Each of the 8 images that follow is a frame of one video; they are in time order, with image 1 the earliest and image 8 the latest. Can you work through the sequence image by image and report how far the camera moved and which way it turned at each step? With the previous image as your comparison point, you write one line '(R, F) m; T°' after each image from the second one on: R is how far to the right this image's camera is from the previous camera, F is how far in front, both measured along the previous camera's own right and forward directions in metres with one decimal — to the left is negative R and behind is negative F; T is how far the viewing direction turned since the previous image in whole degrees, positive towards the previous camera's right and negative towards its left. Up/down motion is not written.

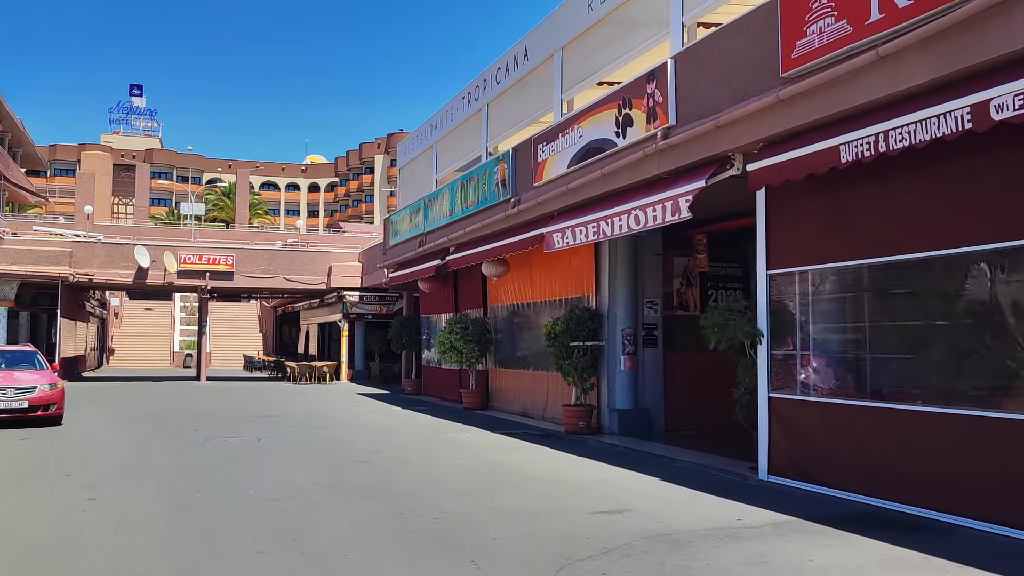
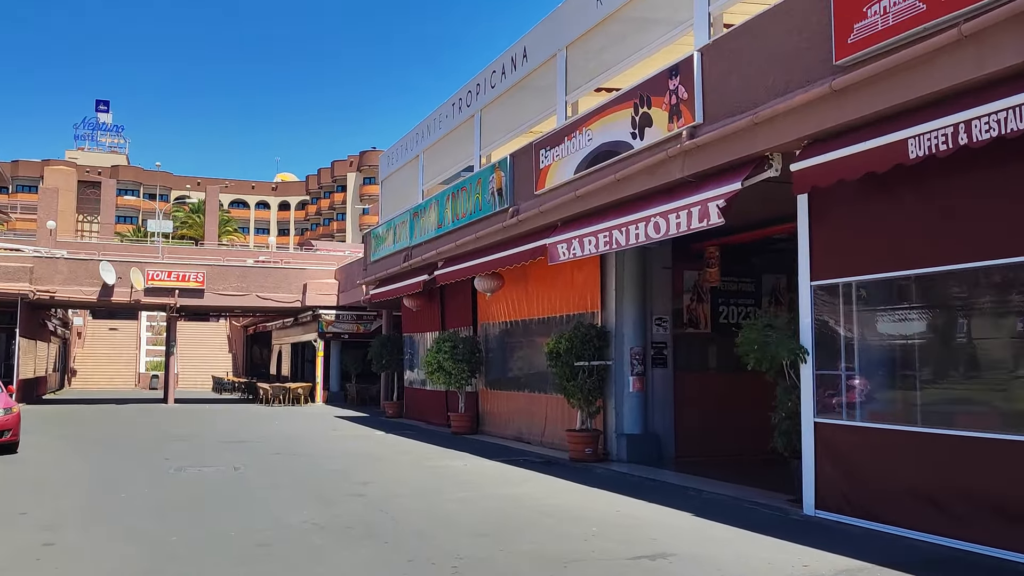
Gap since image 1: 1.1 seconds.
(-0.4, +1.0) m; +2°
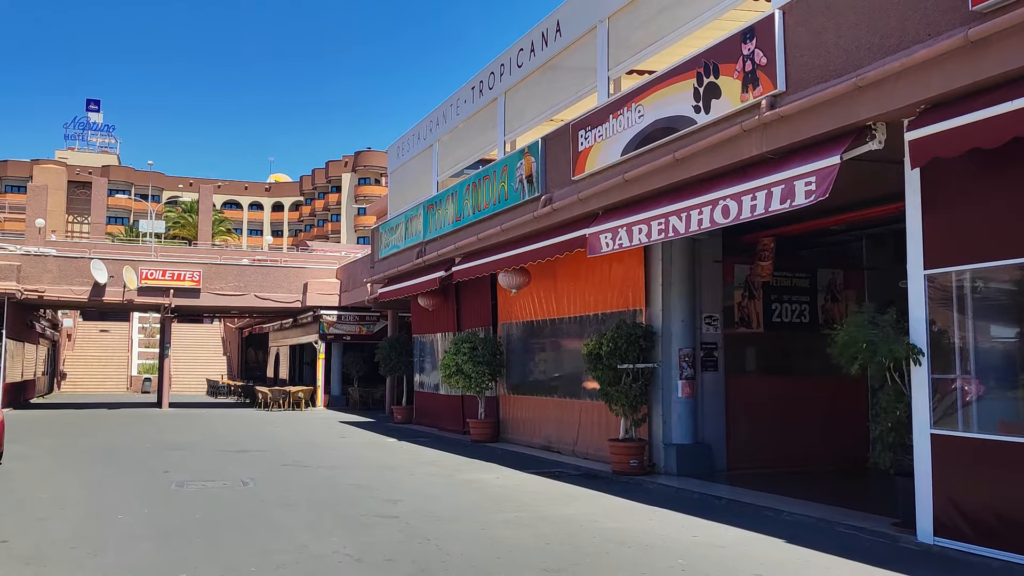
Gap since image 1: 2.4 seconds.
(-0.6, +1.2) m; +1°
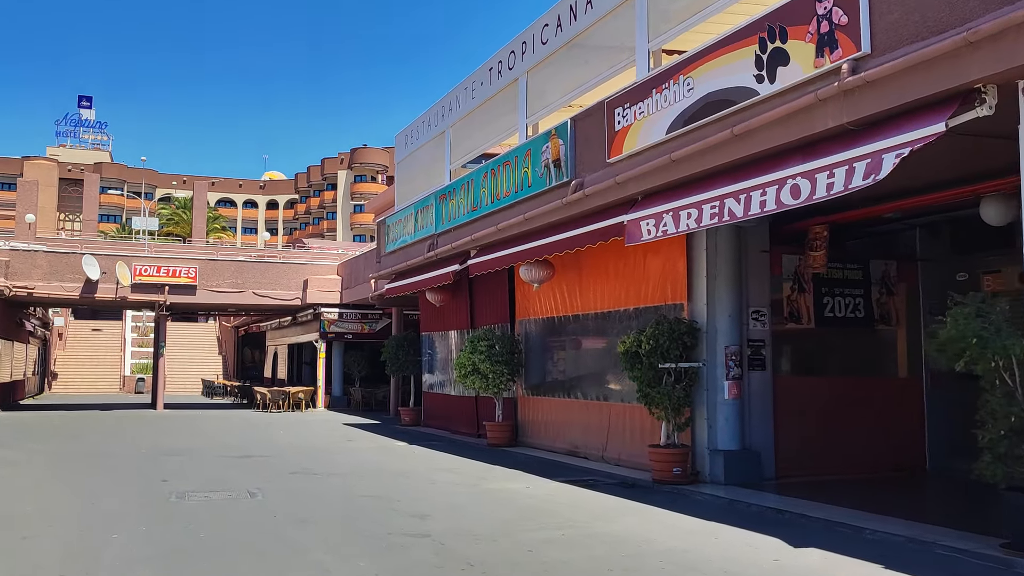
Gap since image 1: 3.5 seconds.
(-0.4, +1.0) m; 0°
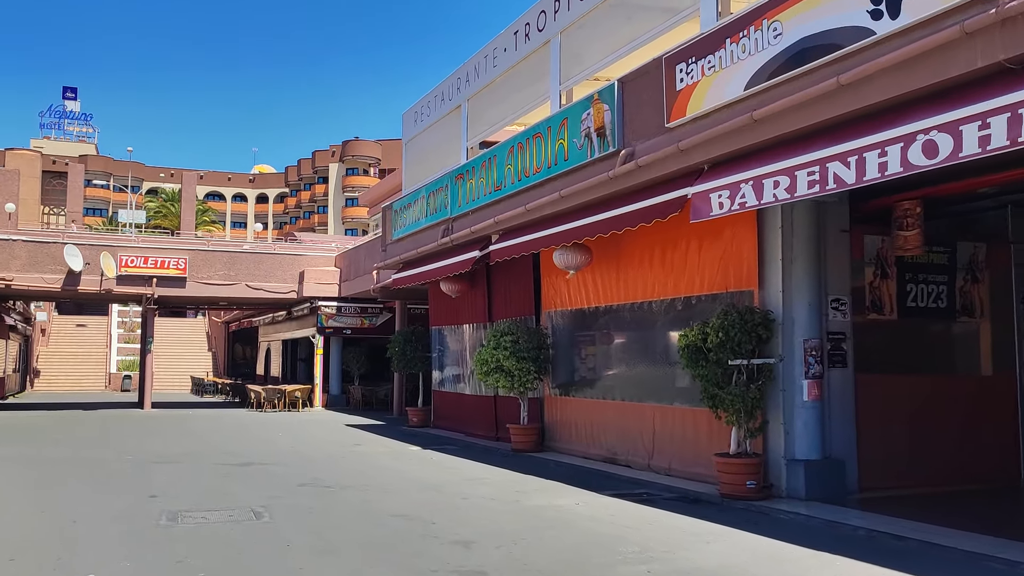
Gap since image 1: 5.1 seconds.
(-0.6, +1.4) m; +1°
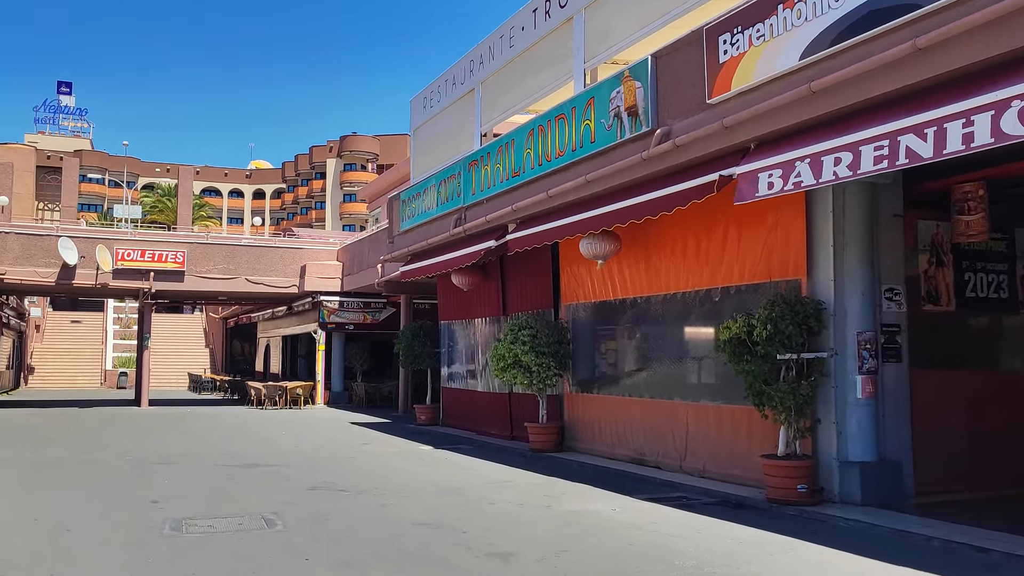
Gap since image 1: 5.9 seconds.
(-0.3, +0.7) m; 0°
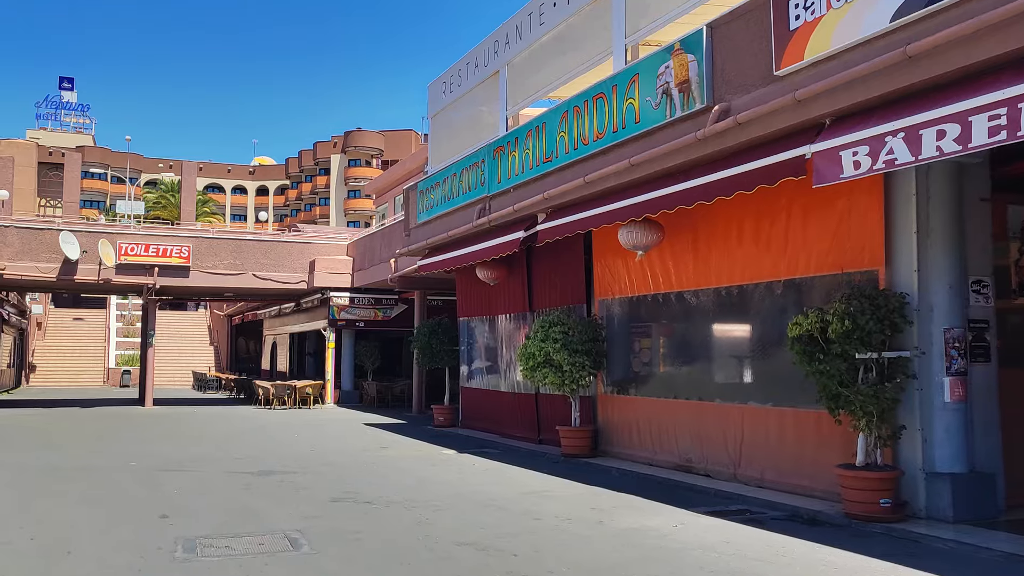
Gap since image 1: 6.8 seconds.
(-0.4, +0.8) m; 0°
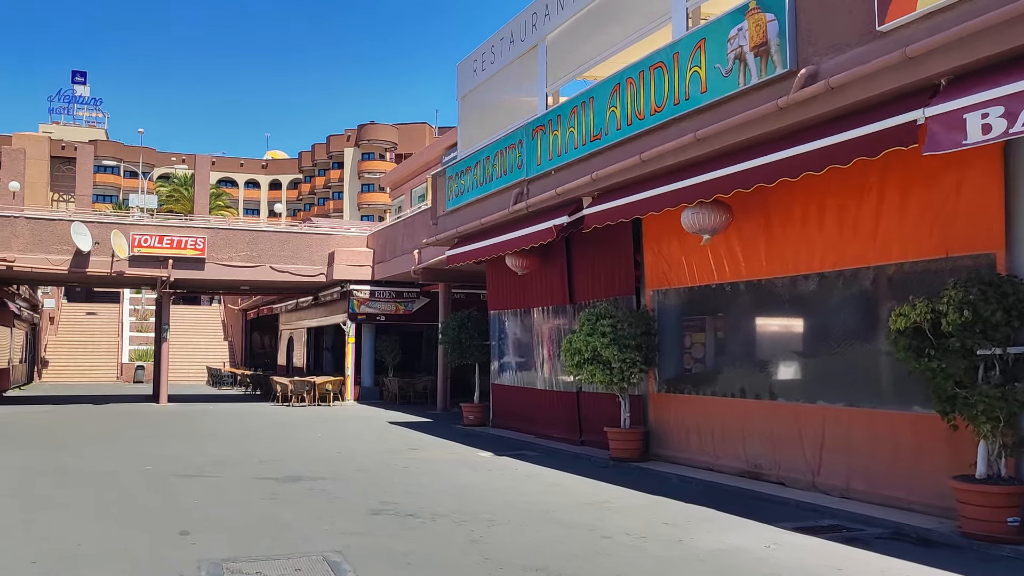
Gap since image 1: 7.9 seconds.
(-0.4, +0.9) m; -1°
